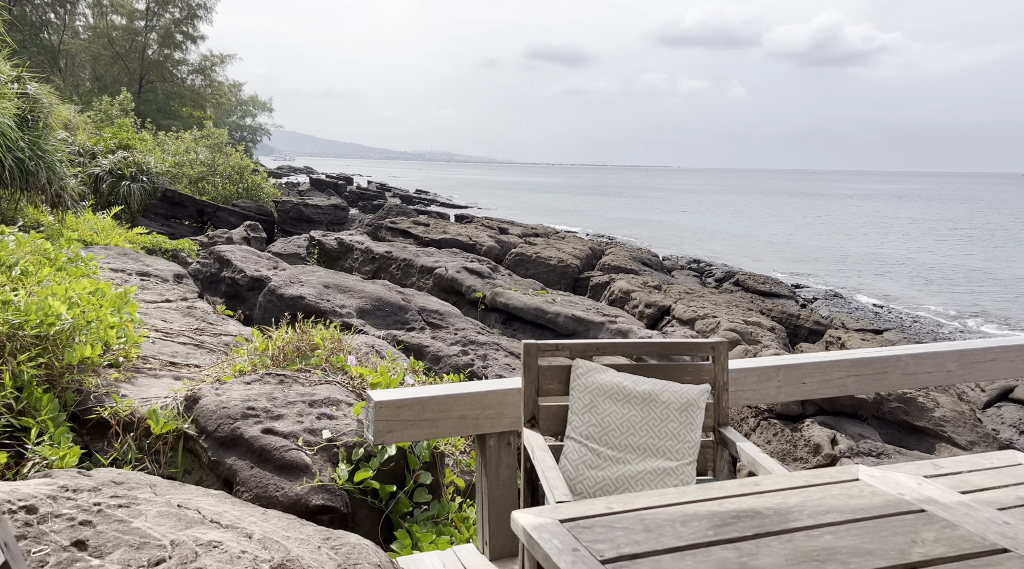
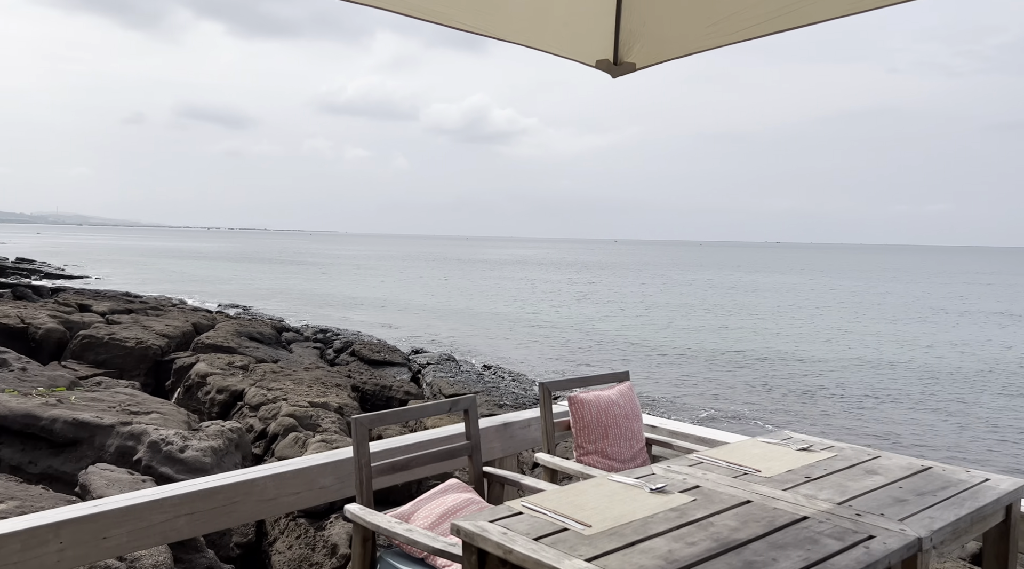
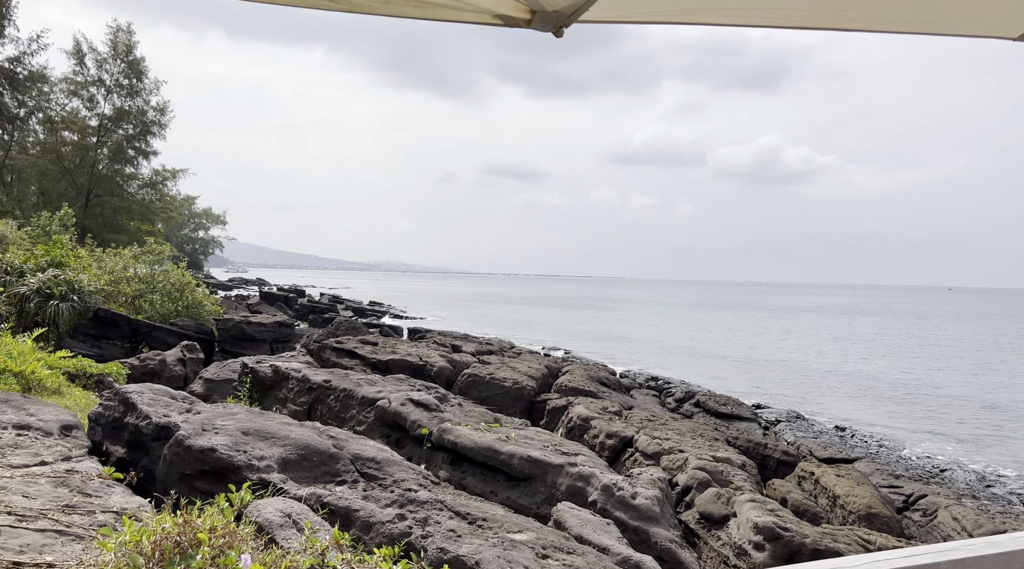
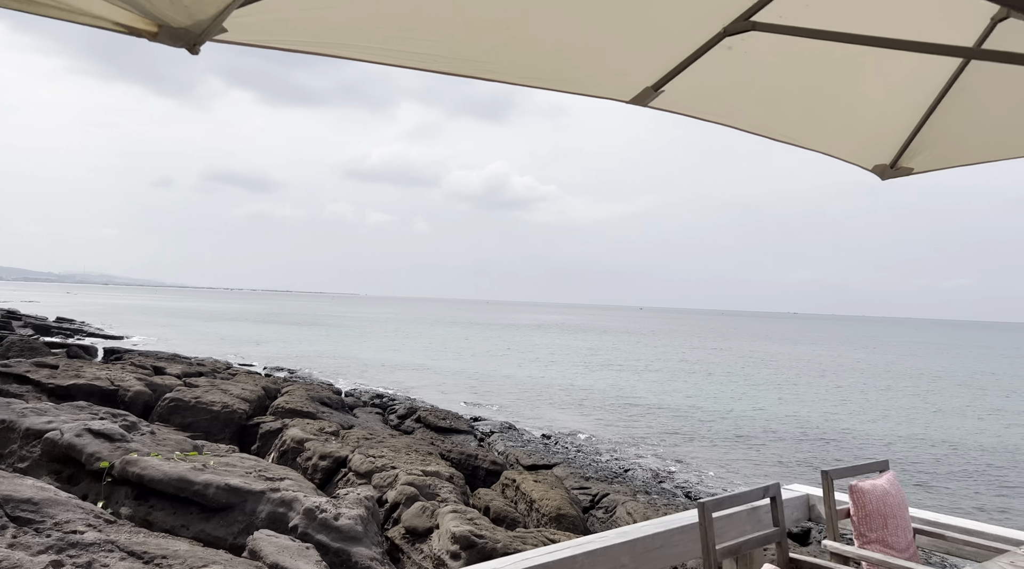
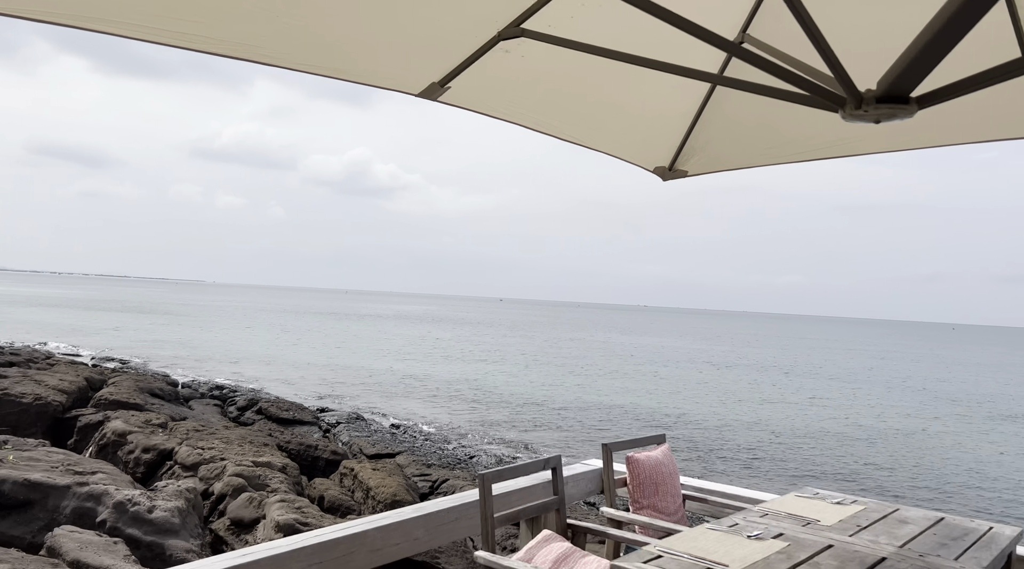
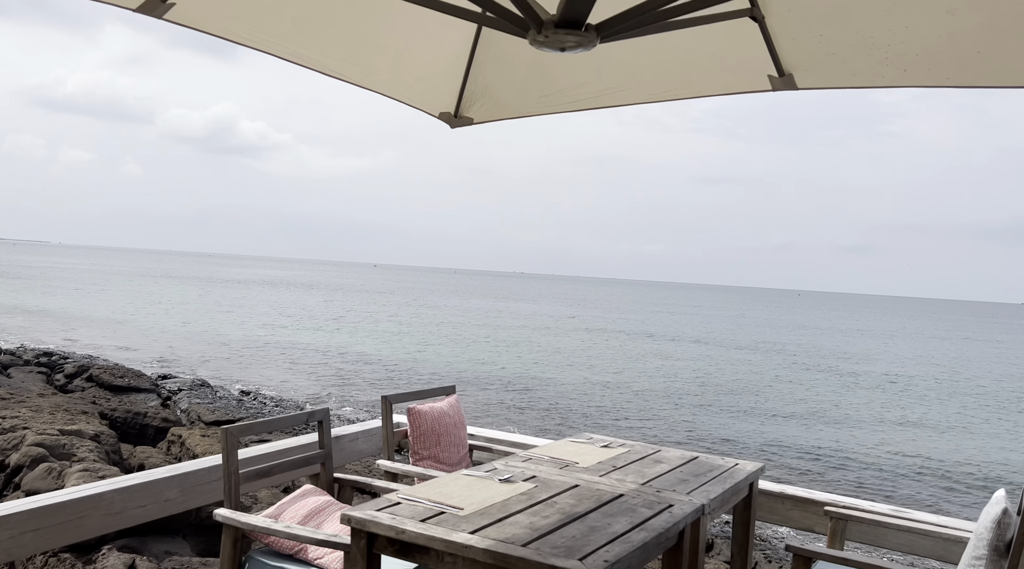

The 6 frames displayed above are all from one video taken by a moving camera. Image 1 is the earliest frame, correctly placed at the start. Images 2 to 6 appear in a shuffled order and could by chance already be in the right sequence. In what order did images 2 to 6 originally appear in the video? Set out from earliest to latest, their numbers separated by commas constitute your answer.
3, 4, 5, 6, 2
